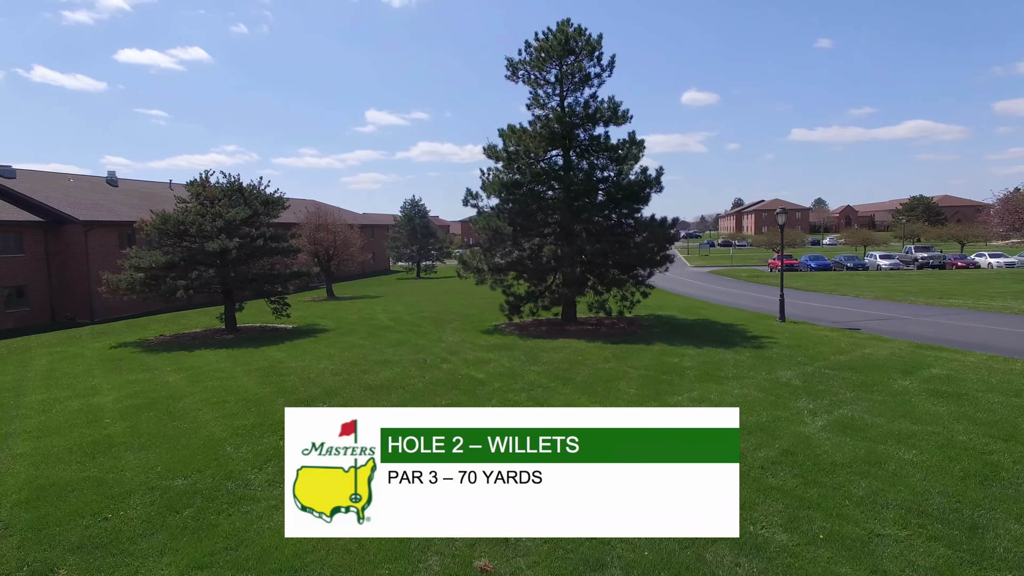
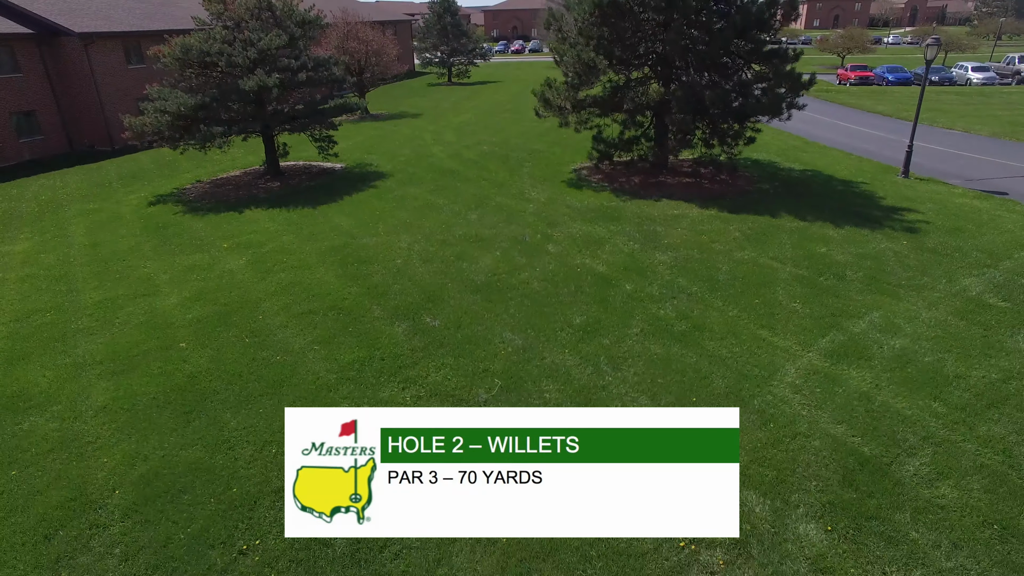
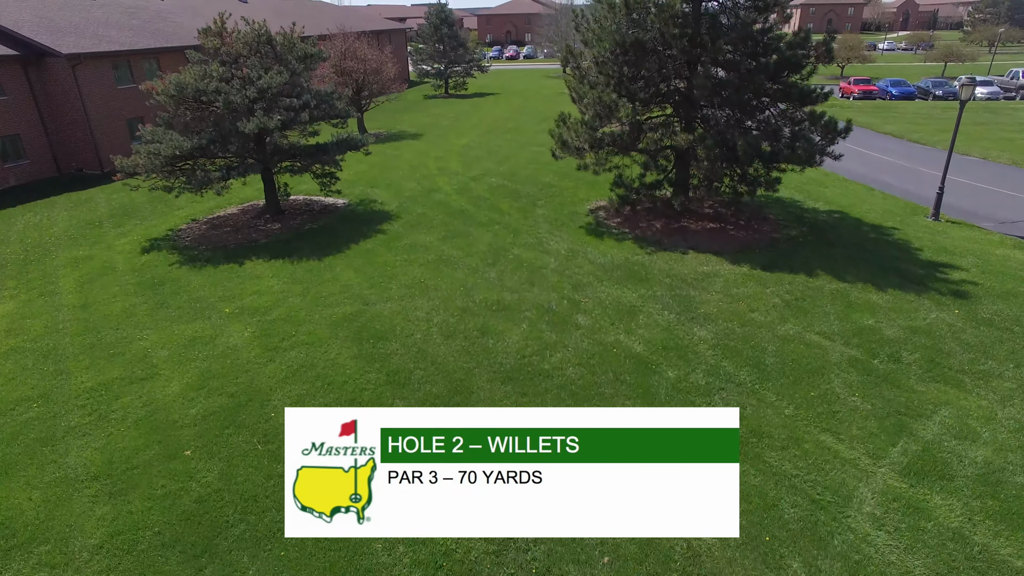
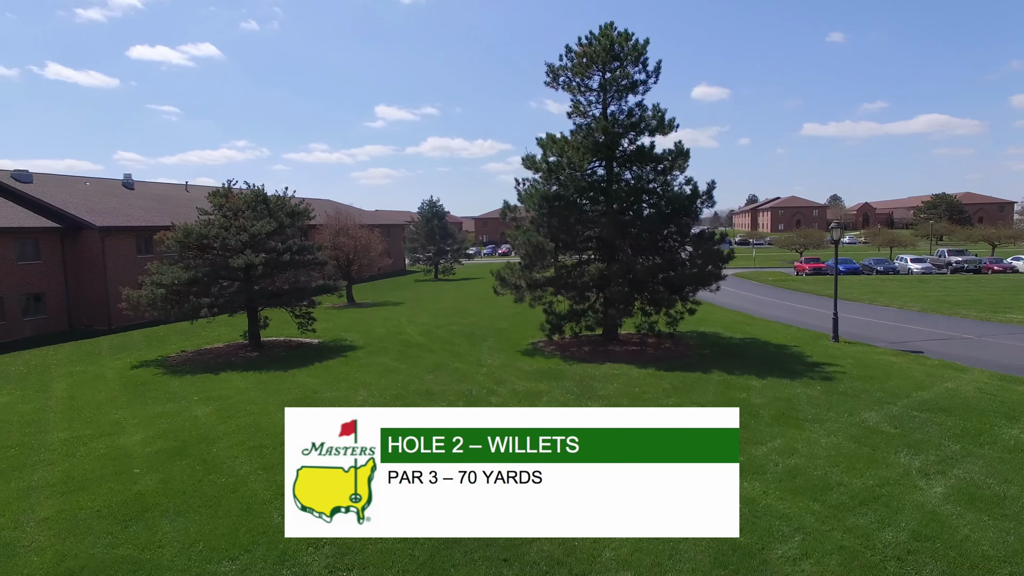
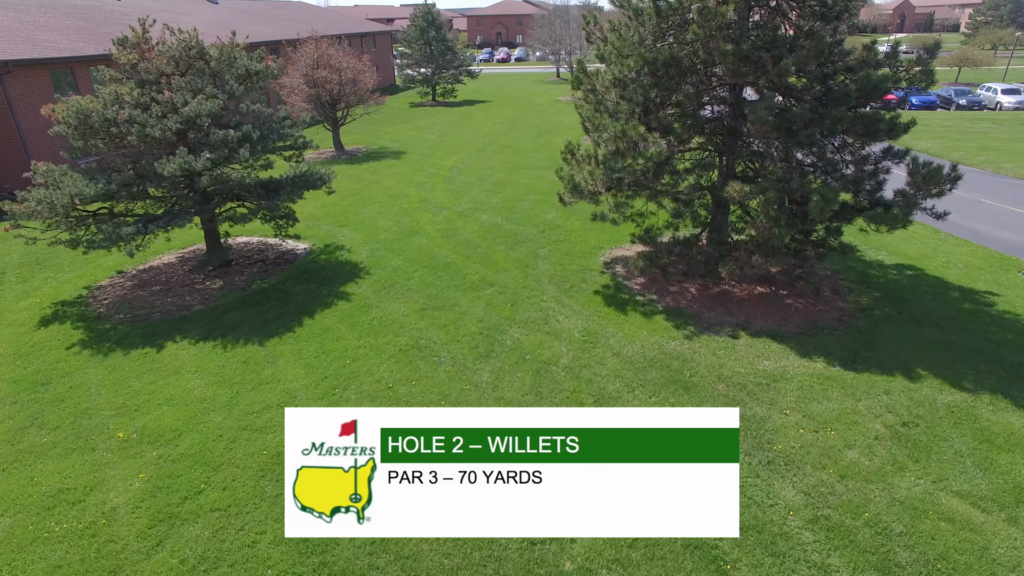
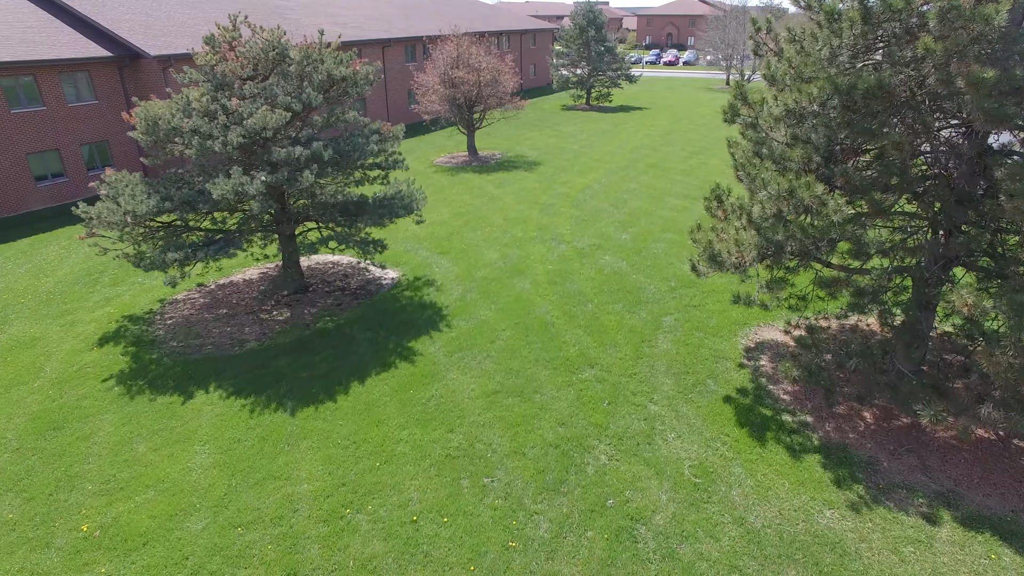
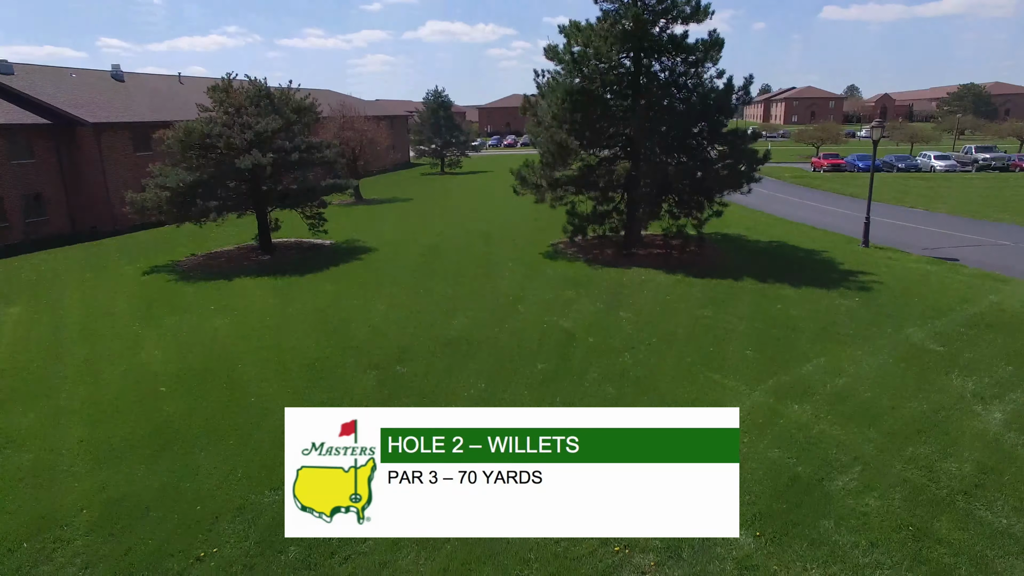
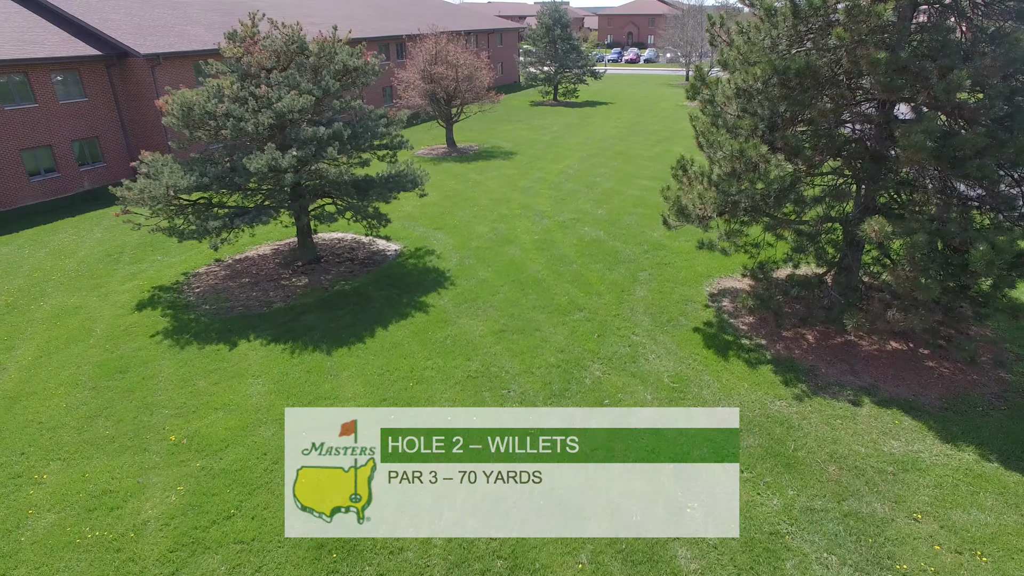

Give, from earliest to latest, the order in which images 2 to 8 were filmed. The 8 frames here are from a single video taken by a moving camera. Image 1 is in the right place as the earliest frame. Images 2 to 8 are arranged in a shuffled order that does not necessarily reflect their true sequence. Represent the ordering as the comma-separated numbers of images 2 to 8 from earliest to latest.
4, 7, 2, 3, 5, 8, 6
